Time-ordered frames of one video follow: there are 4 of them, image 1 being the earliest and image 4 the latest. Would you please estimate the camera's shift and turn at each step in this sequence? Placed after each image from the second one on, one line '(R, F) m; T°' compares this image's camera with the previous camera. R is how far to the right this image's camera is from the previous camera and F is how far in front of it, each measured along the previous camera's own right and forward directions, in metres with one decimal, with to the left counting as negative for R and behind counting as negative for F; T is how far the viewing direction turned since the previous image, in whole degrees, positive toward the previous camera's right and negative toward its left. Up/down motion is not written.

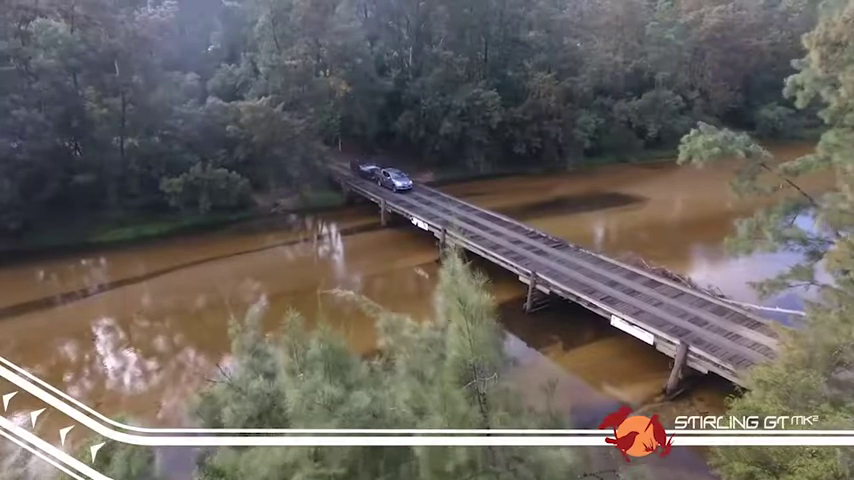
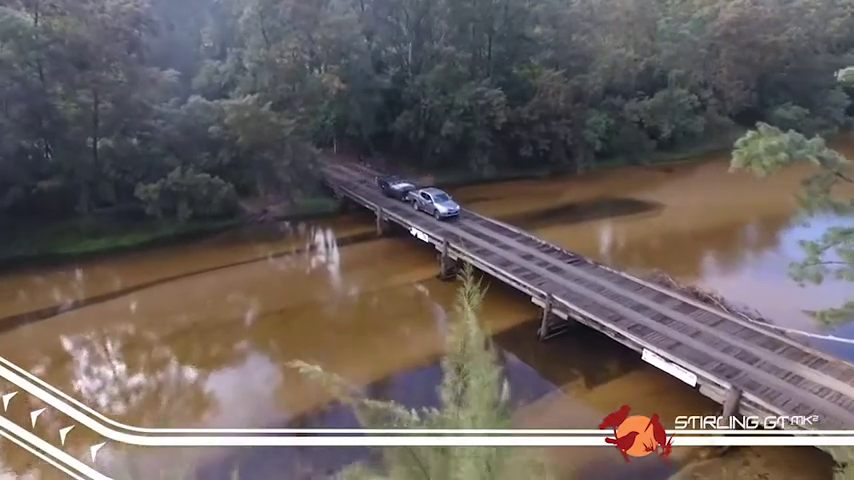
(0.0, +1.9) m; 0°
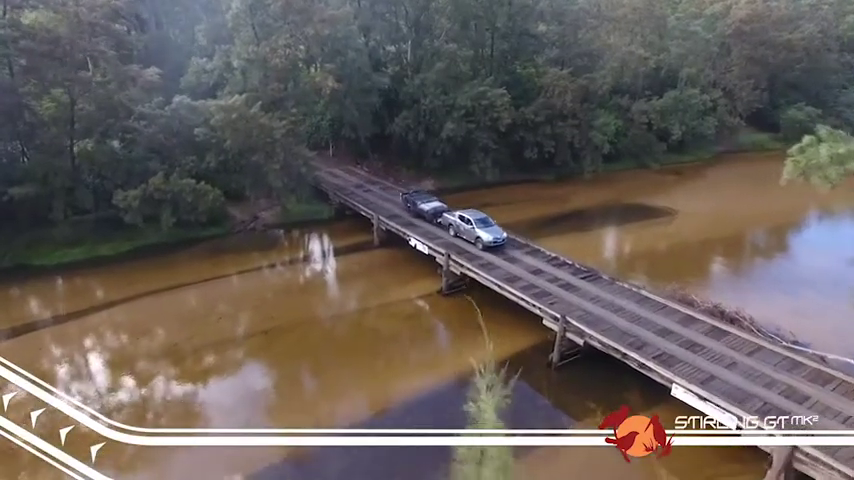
(0.0, +1.4) m; 0°
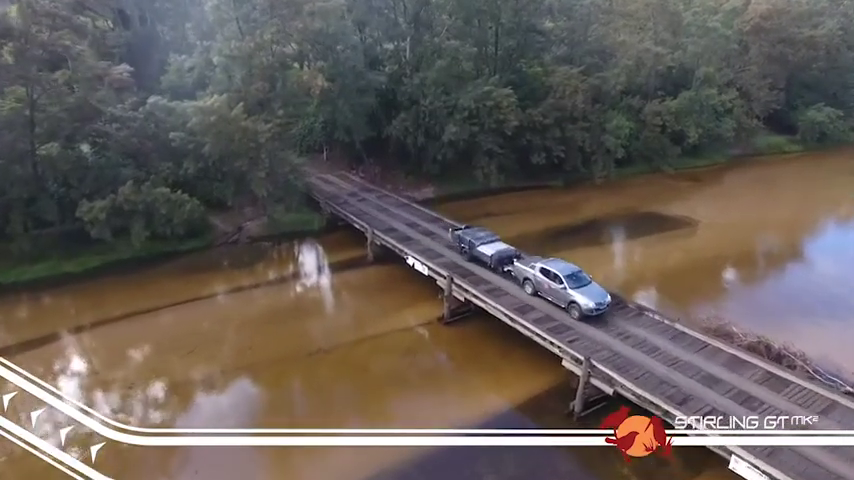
(0.0, +2.0) m; 0°
